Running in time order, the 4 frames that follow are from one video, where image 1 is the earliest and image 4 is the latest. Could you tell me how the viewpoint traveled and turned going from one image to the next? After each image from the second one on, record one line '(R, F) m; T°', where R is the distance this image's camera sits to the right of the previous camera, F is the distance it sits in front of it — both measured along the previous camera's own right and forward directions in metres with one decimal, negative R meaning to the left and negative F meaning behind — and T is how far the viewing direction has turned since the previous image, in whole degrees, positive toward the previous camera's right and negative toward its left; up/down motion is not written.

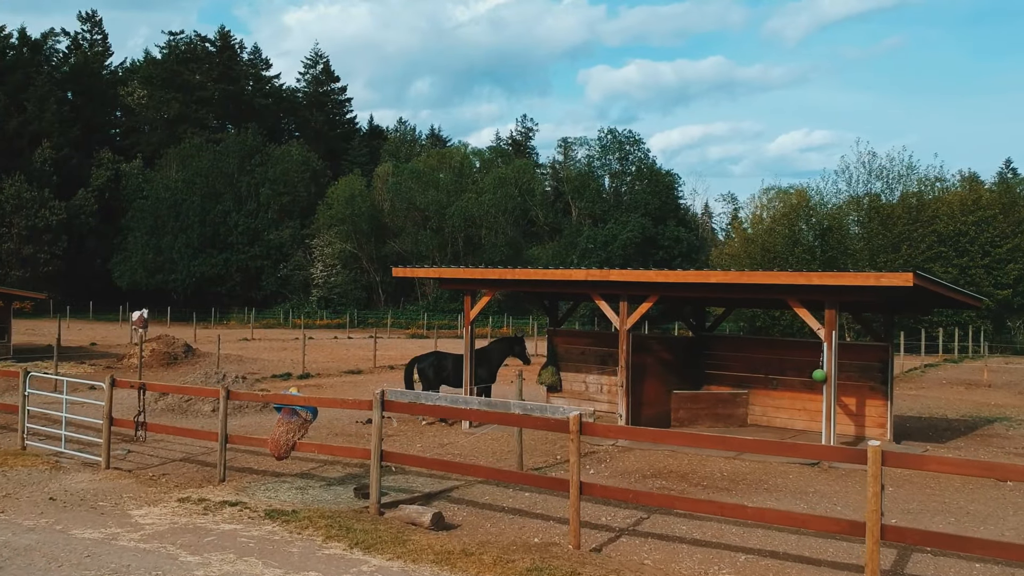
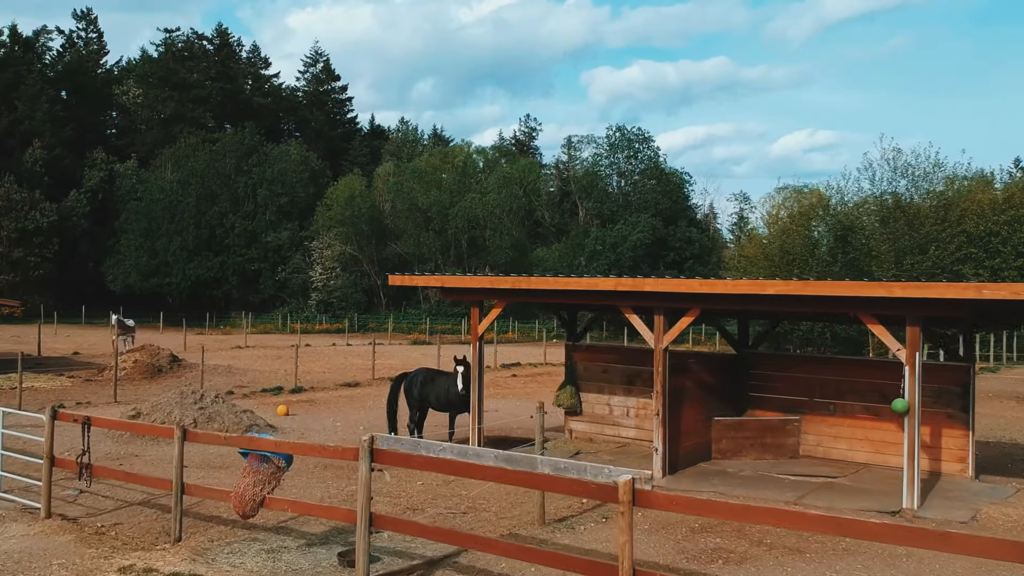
(-0.2, +1.7) m; 0°
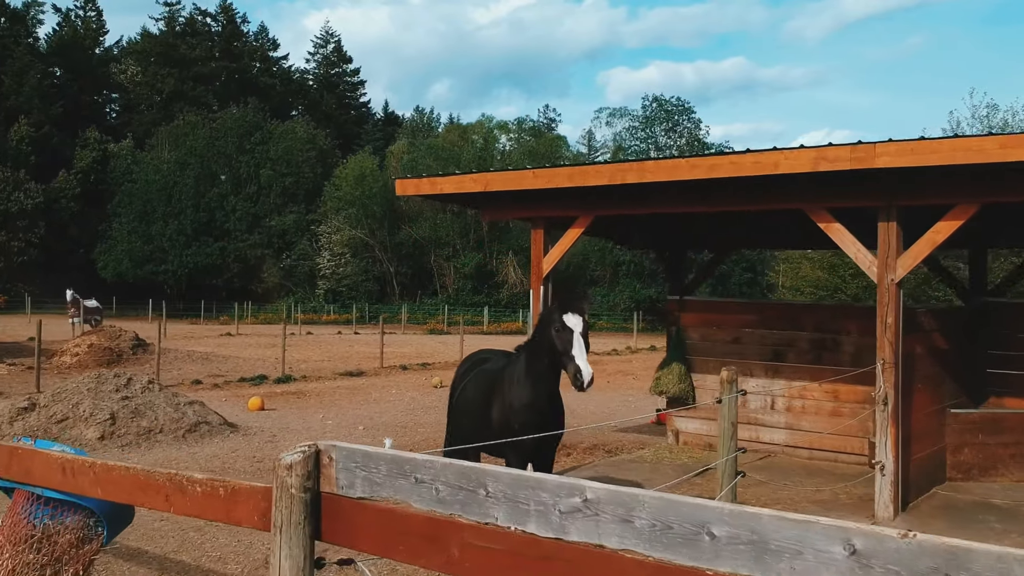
(-0.6, +4.4) m; -1°
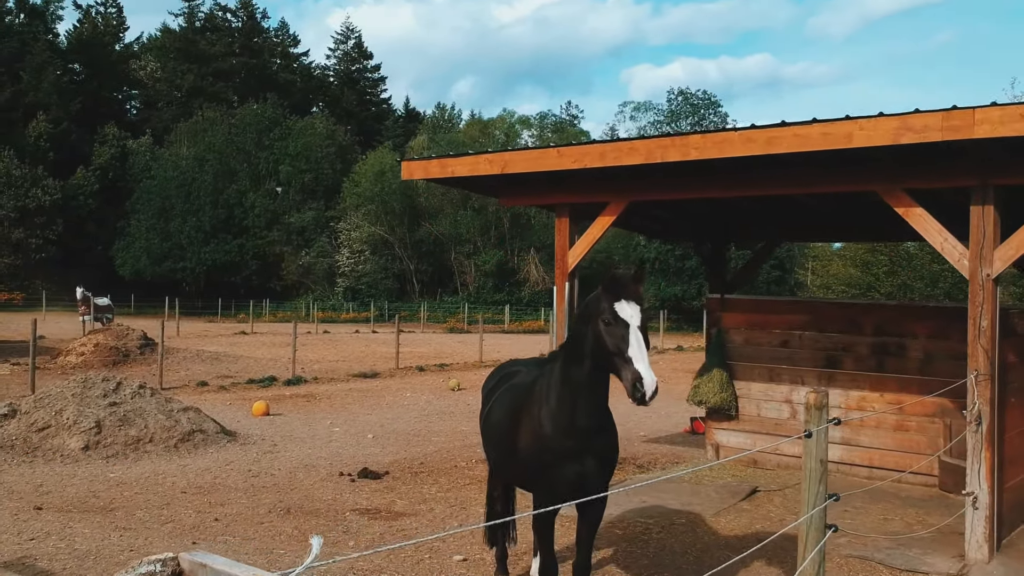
(0.0, +0.8) m; -2°
